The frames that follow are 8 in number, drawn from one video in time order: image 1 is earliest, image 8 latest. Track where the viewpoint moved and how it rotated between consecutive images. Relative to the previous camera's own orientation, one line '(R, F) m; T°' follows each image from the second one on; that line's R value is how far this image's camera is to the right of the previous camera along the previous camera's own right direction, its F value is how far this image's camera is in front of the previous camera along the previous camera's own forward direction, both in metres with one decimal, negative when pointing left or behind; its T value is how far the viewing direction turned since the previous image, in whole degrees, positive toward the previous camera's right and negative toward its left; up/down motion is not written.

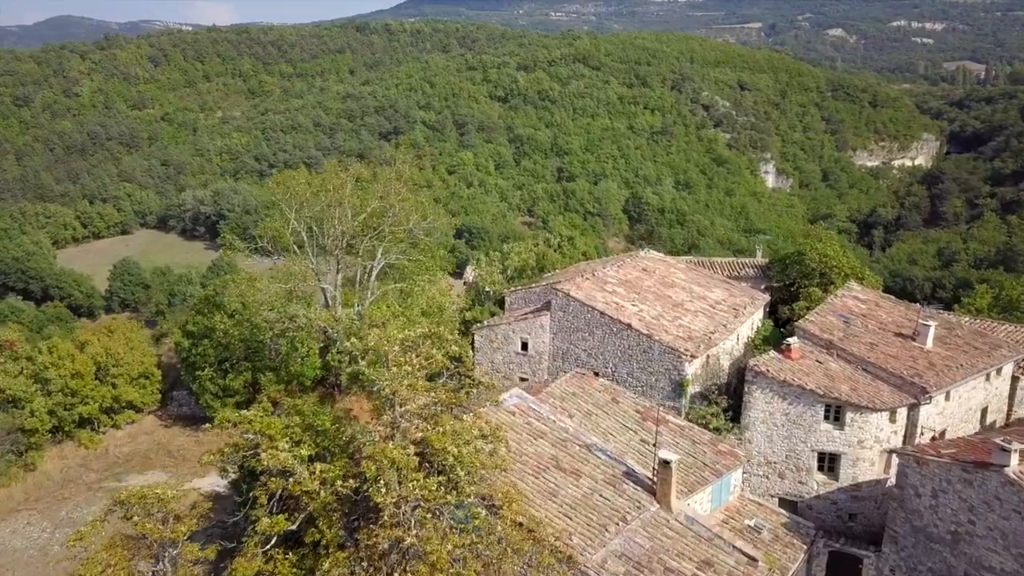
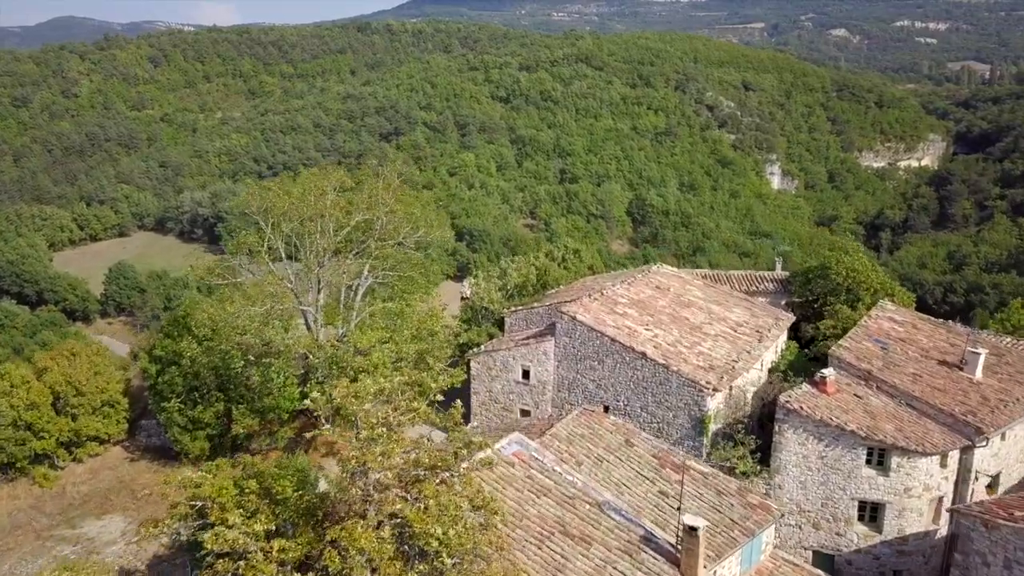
(0.0, +0.6) m; 0°
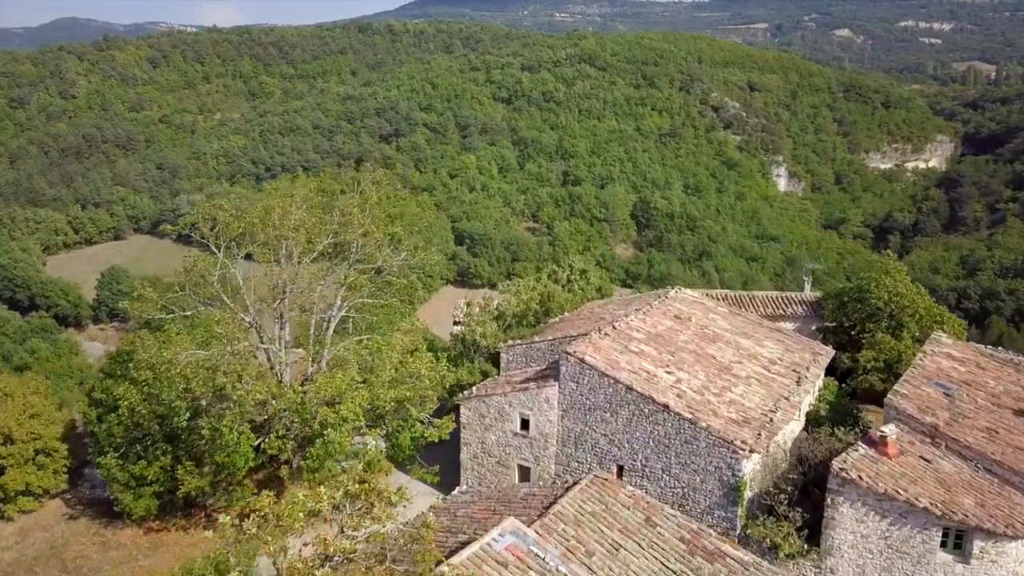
(0.0, +0.9) m; 0°
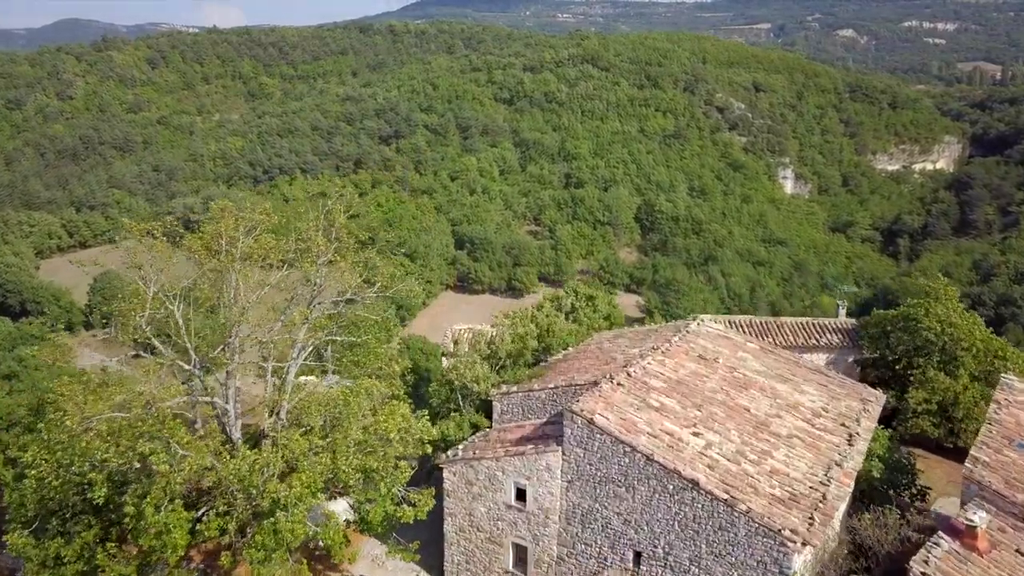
(0.0, +0.9) m; 0°
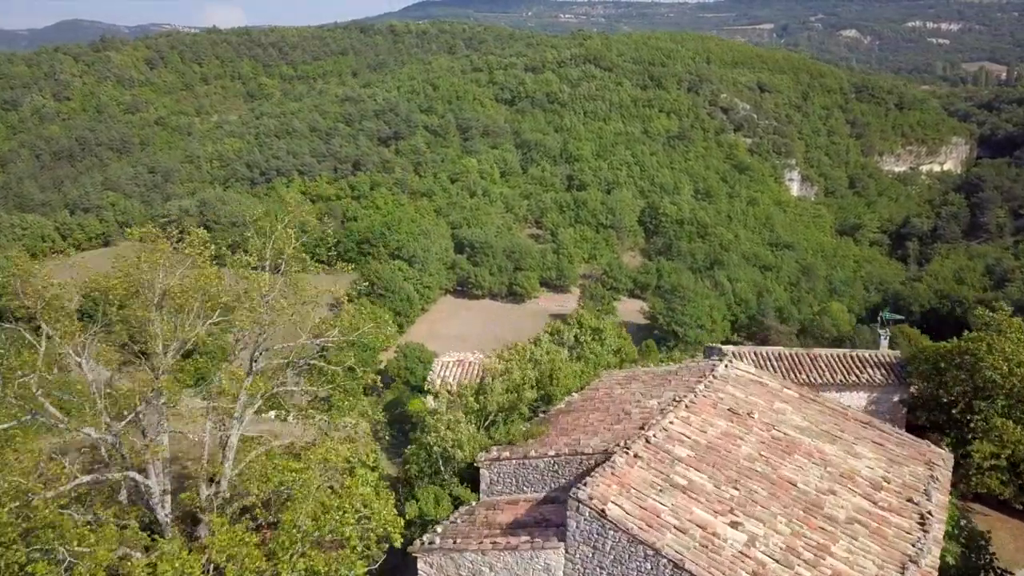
(0.0, +0.8) m; 0°
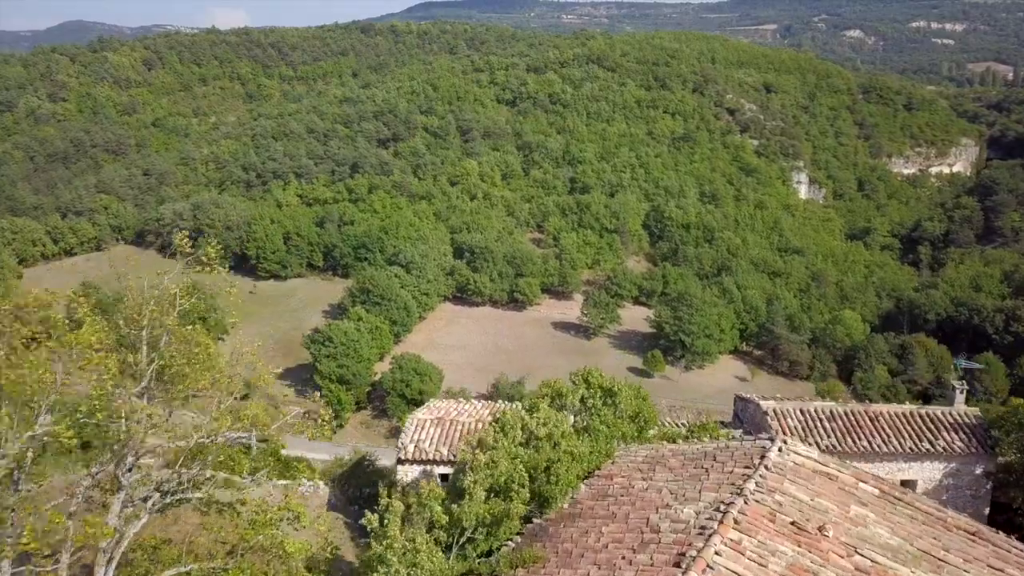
(+0.1, +1.1) m; 0°
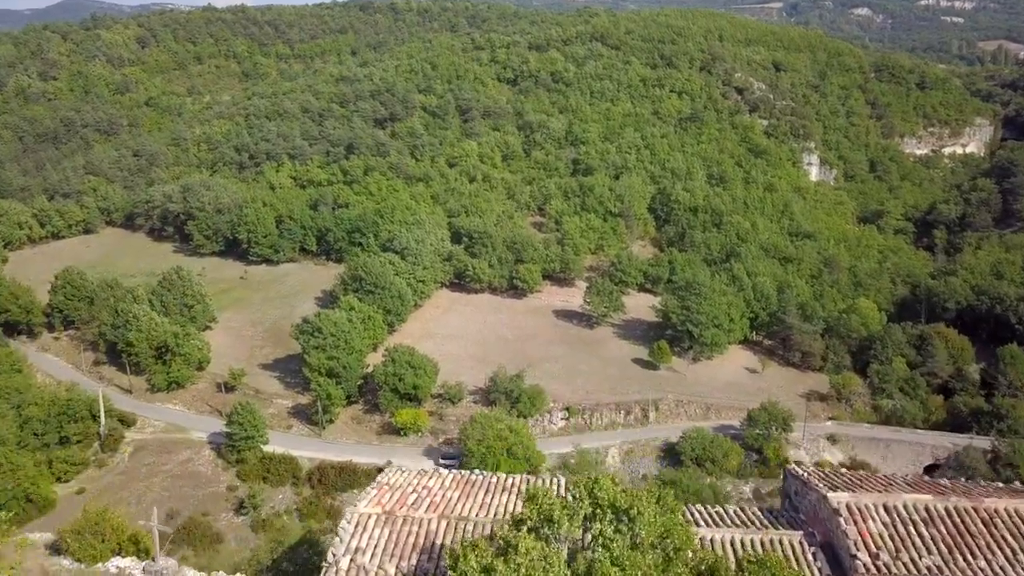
(+0.1, +1.3) m; 0°
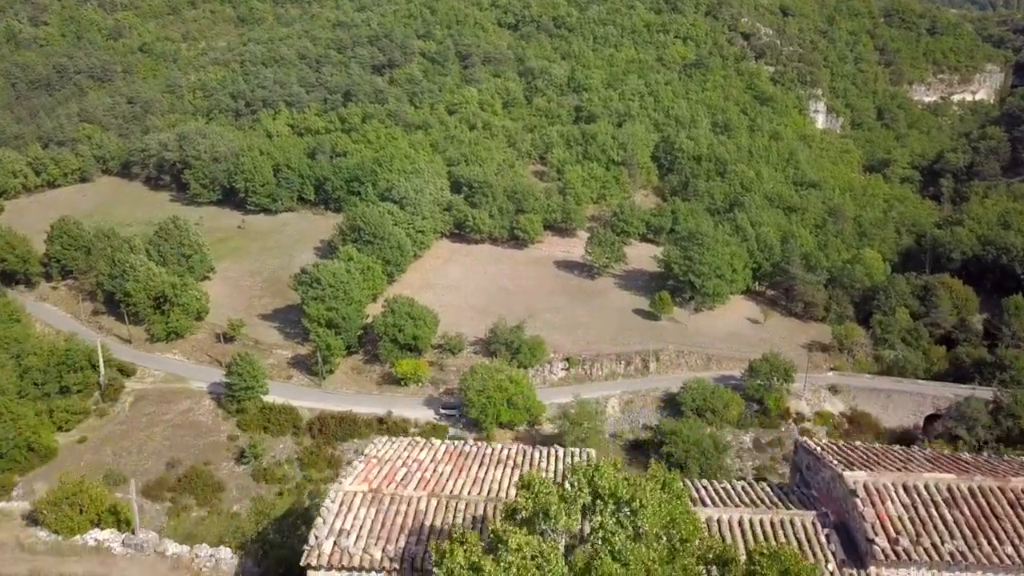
(0.0, +0.3) m; 0°
